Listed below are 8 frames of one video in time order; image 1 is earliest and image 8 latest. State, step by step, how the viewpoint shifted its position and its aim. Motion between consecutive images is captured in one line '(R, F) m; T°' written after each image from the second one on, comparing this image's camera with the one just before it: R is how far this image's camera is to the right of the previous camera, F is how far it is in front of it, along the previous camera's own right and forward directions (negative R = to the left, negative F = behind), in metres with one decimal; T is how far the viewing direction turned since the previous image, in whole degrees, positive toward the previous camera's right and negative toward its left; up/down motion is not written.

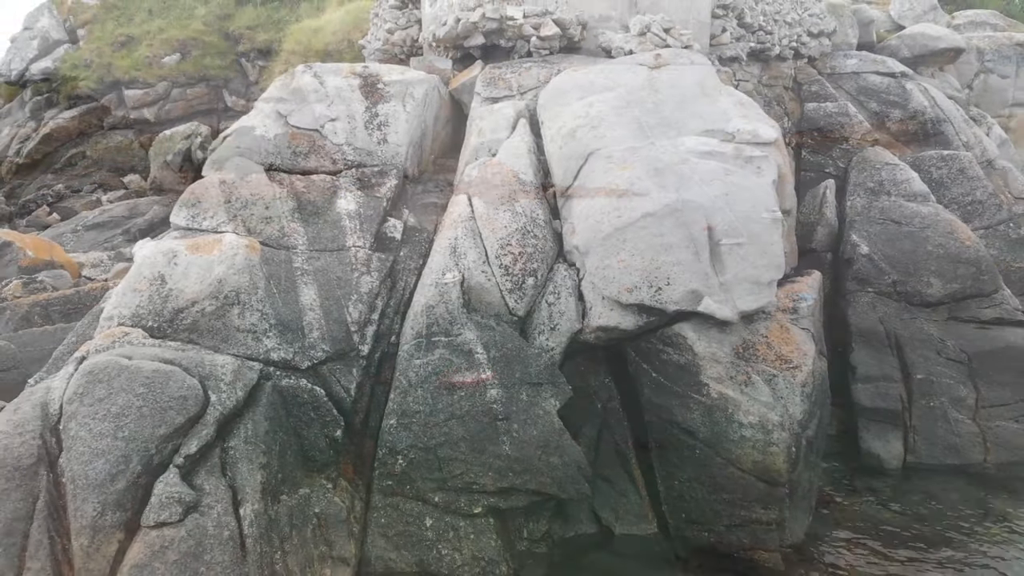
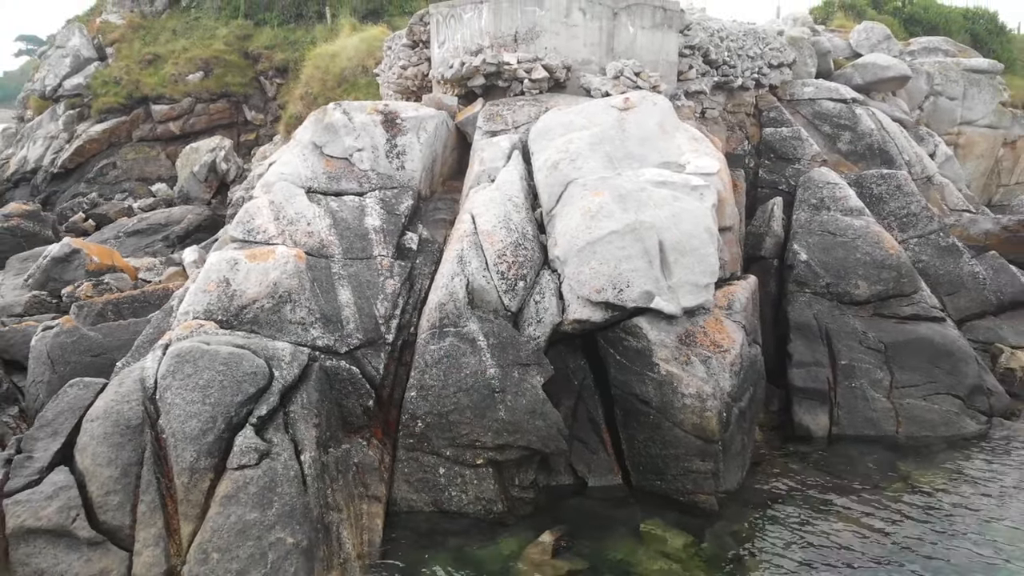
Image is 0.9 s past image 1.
(+0.1, -1.7) m; 0°
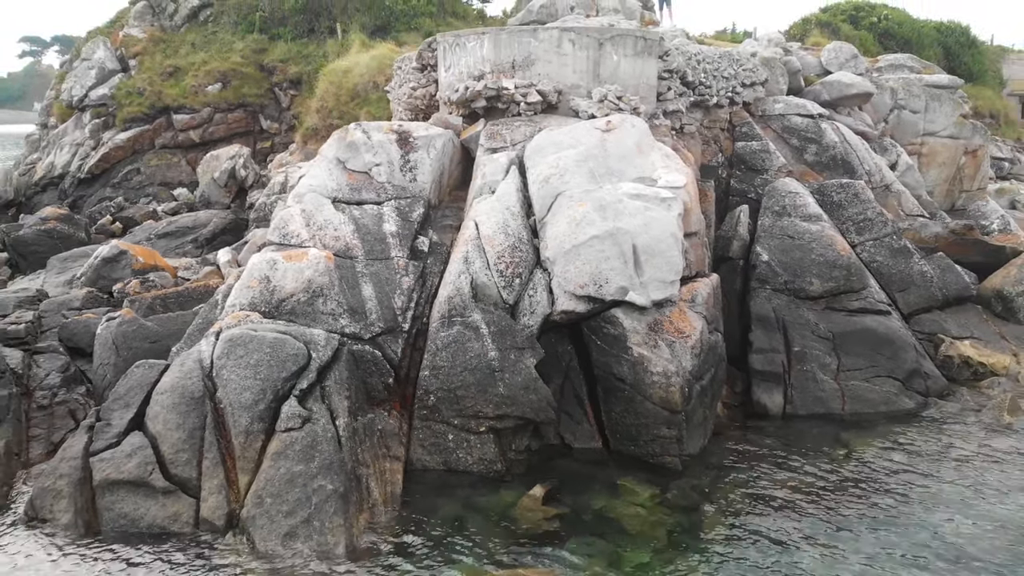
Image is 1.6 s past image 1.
(0.0, -1.5) m; 0°
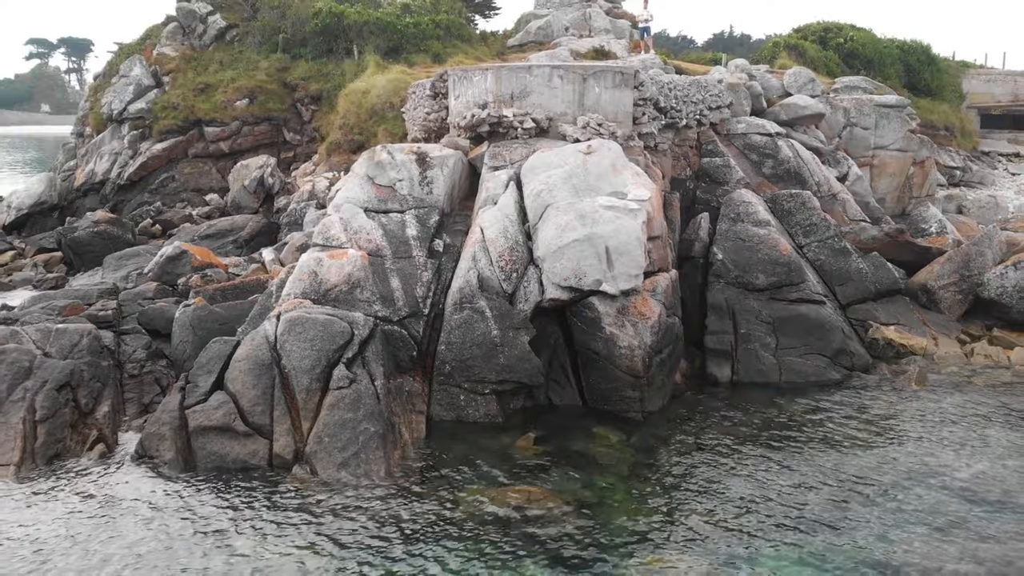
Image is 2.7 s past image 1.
(0.0, -2.5) m; 0°
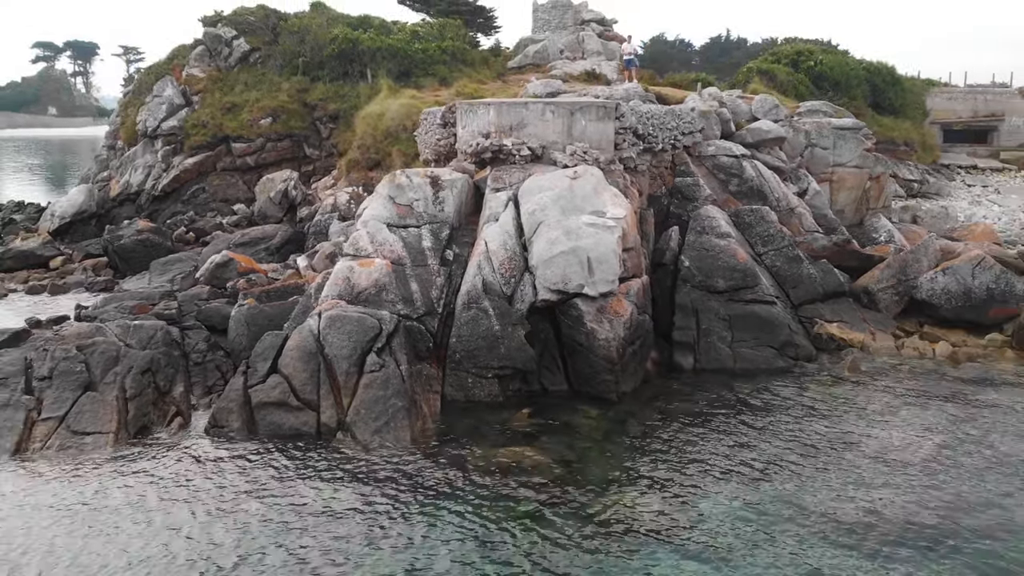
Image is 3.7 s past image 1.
(0.0, -2.7) m; 0°
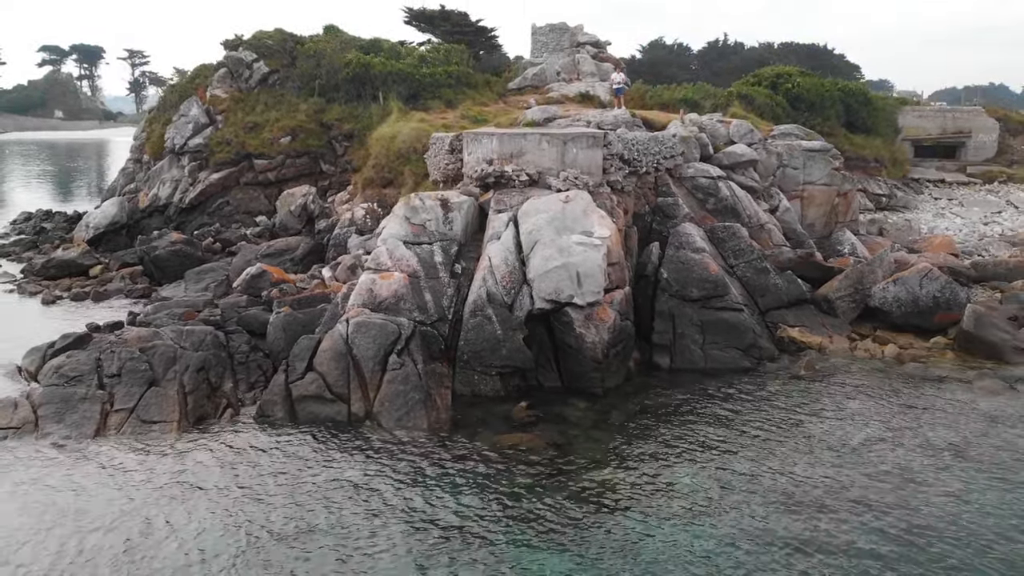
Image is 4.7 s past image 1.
(0.0, -2.4) m; 0°
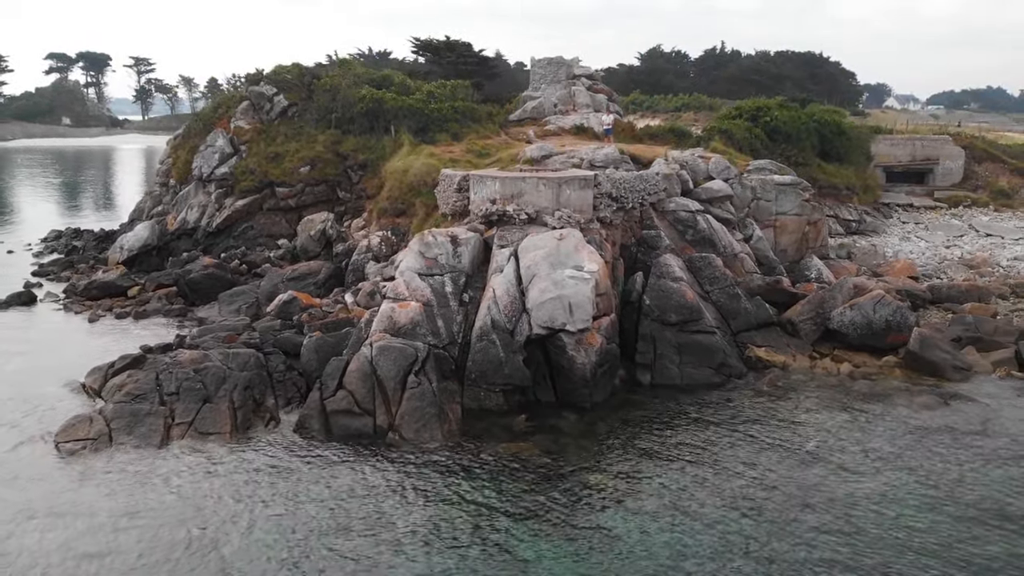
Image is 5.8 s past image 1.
(0.0, -2.8) m; 0°
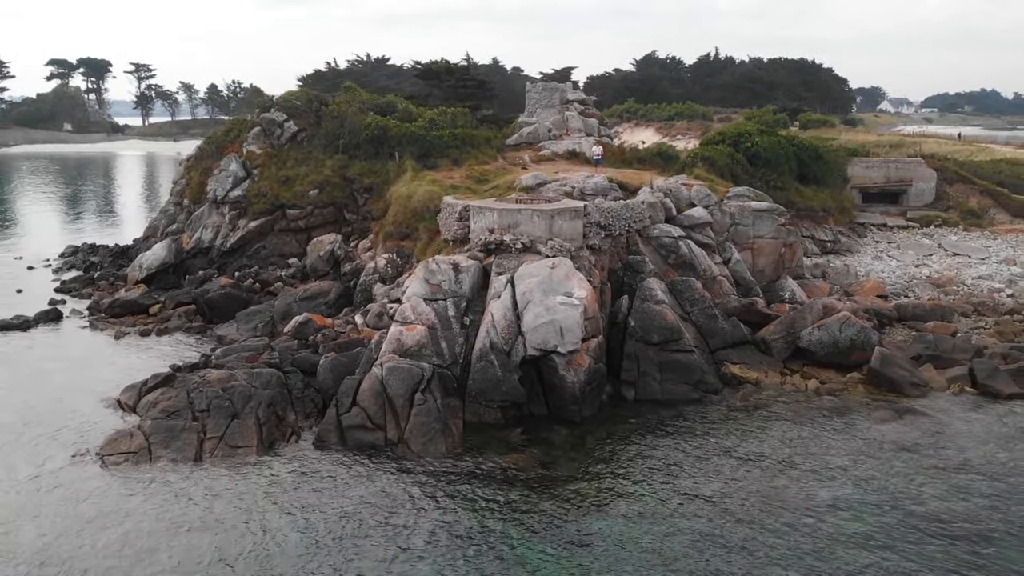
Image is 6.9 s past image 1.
(0.0, -2.2) m; 0°
